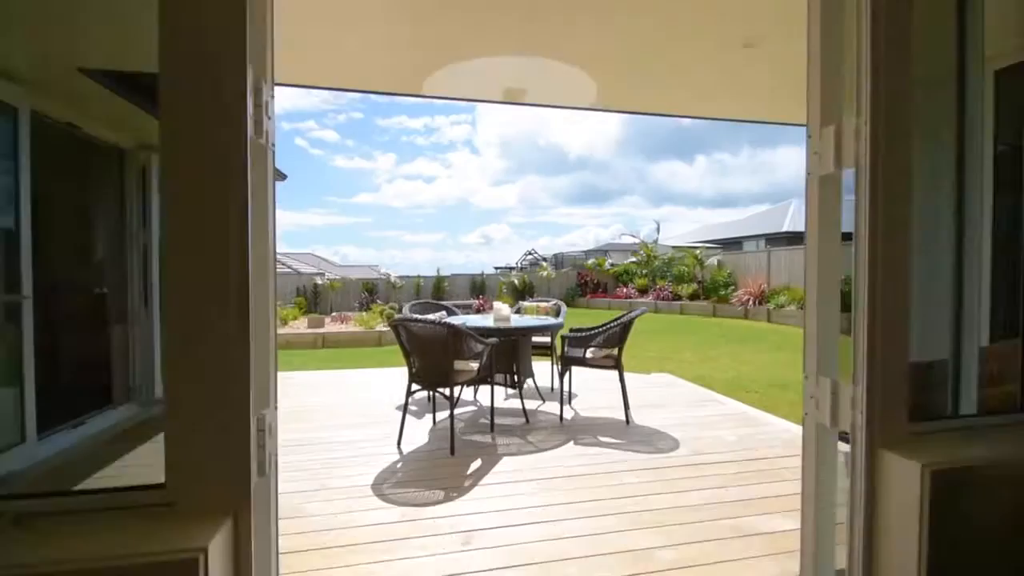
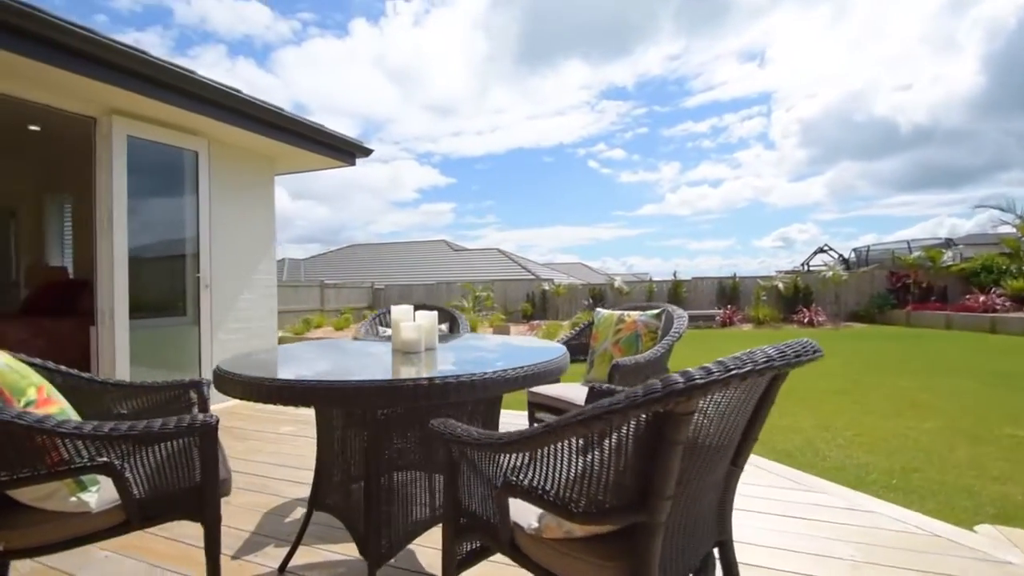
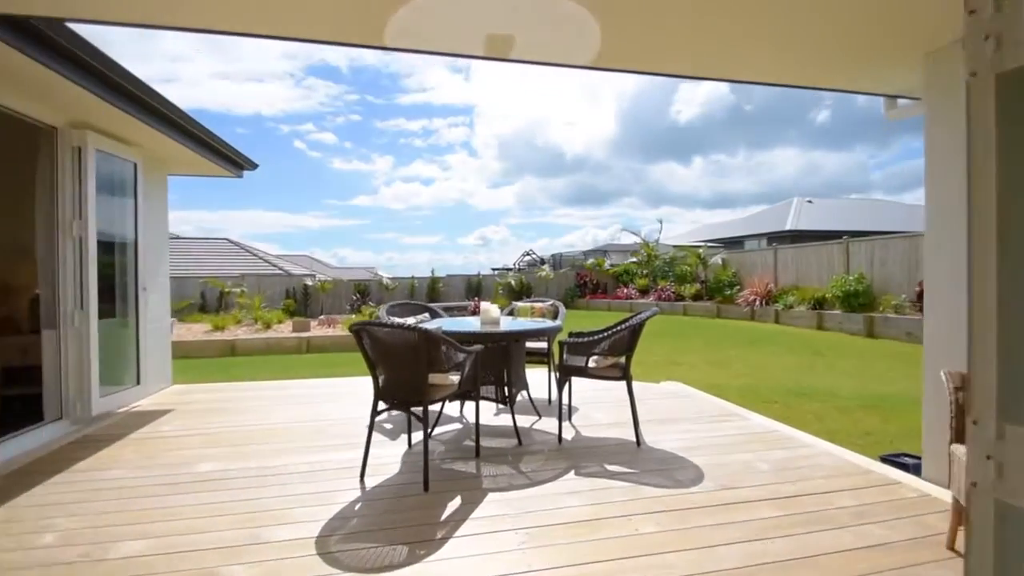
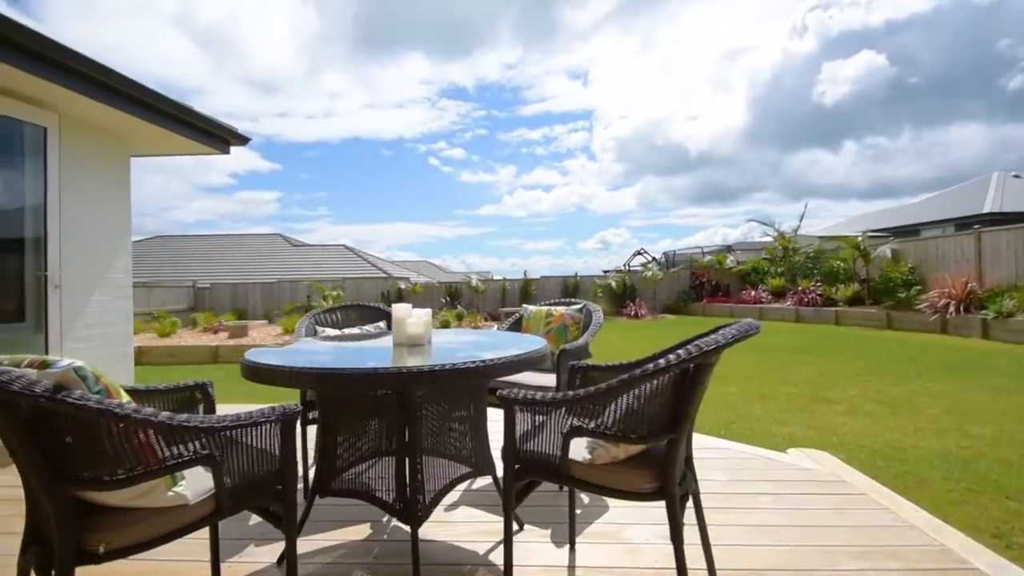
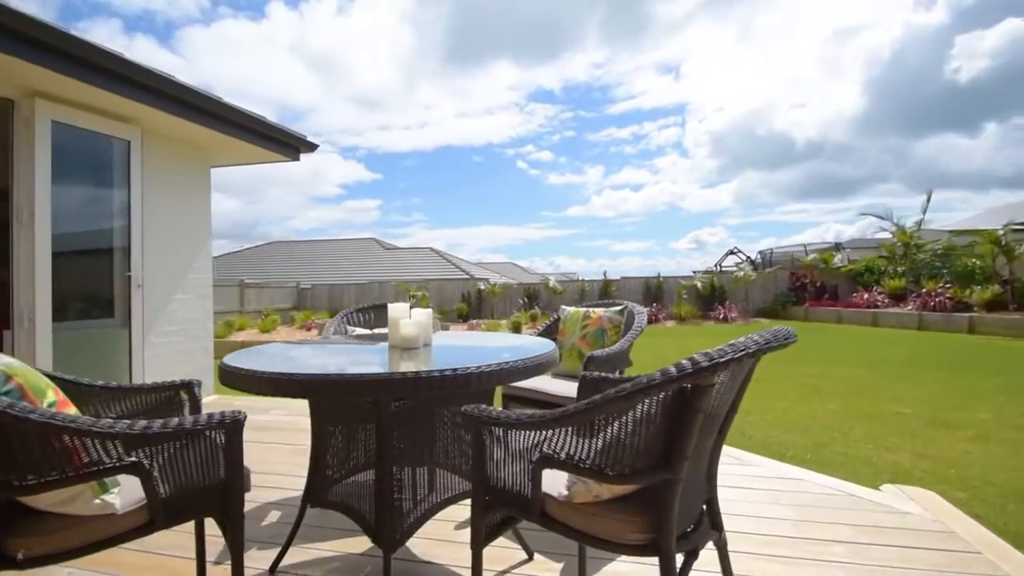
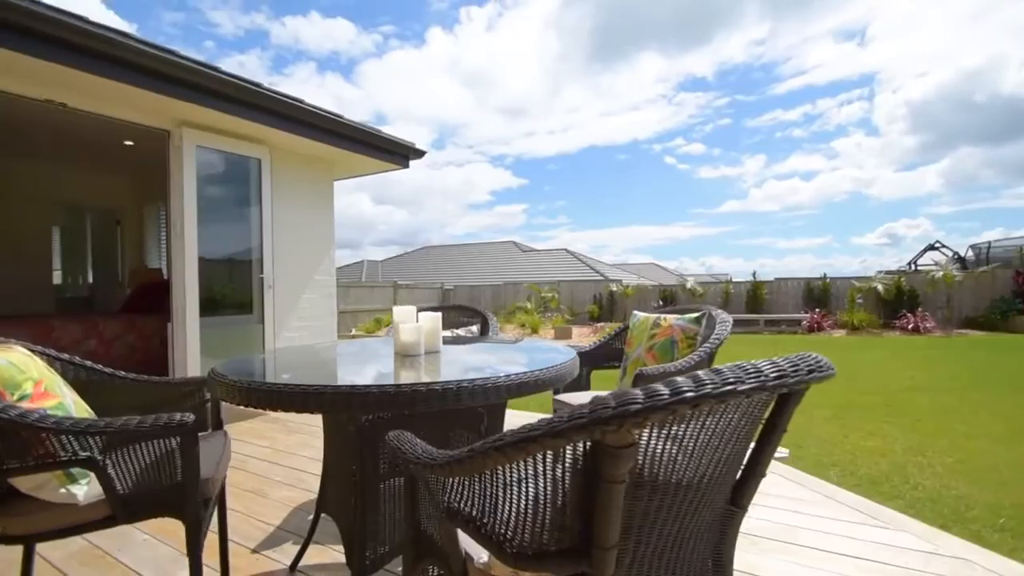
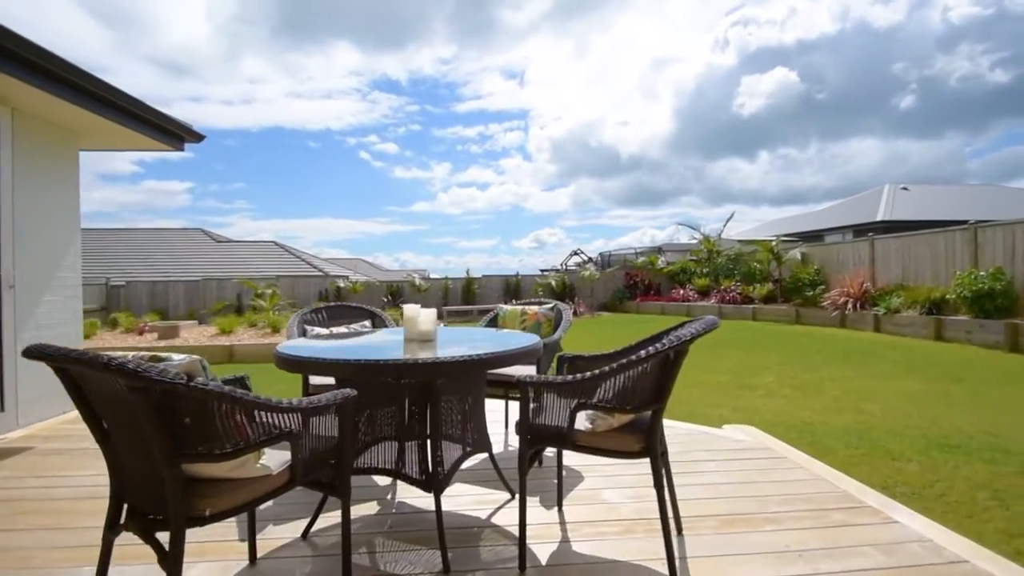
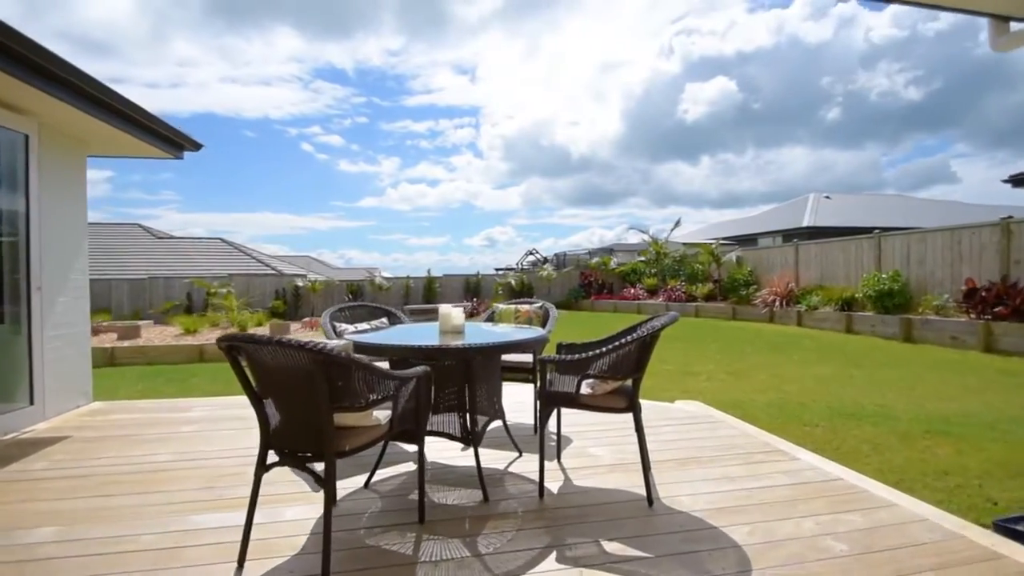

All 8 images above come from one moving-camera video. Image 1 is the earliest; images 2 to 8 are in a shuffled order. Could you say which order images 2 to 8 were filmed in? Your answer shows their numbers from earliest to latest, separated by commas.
3, 8, 7, 4, 5, 2, 6
